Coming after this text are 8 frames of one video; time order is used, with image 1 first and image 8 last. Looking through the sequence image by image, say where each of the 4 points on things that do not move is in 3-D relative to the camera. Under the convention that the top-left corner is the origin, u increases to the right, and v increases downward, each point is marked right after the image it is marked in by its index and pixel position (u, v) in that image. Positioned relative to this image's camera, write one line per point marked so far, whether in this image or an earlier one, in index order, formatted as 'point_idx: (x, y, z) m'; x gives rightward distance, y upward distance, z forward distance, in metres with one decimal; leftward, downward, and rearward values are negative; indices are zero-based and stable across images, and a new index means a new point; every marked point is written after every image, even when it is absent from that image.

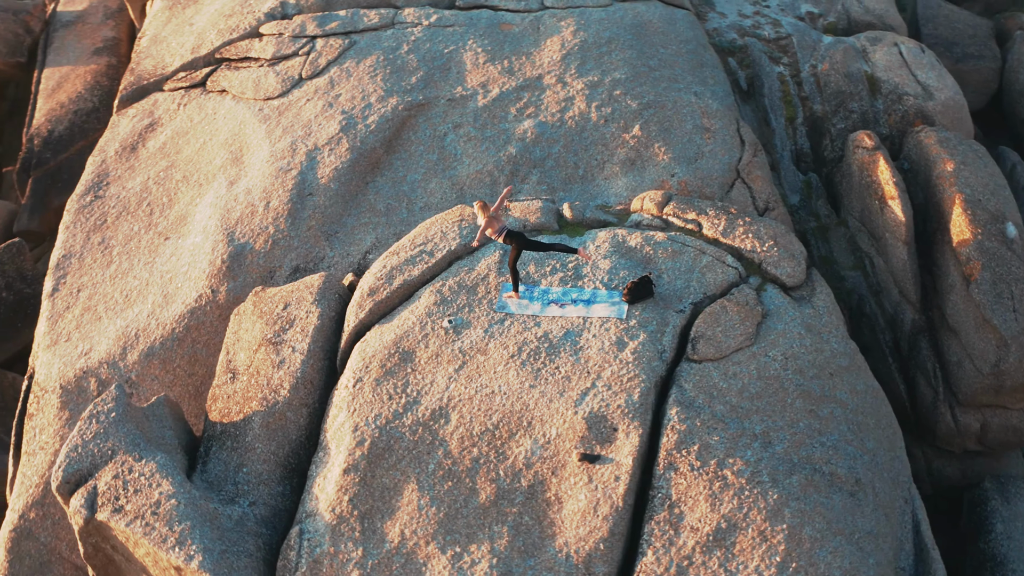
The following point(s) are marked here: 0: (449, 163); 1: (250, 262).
0: (-0.7, +1.4, +11.8) m
1: (-2.7, +0.3, +11.0) m
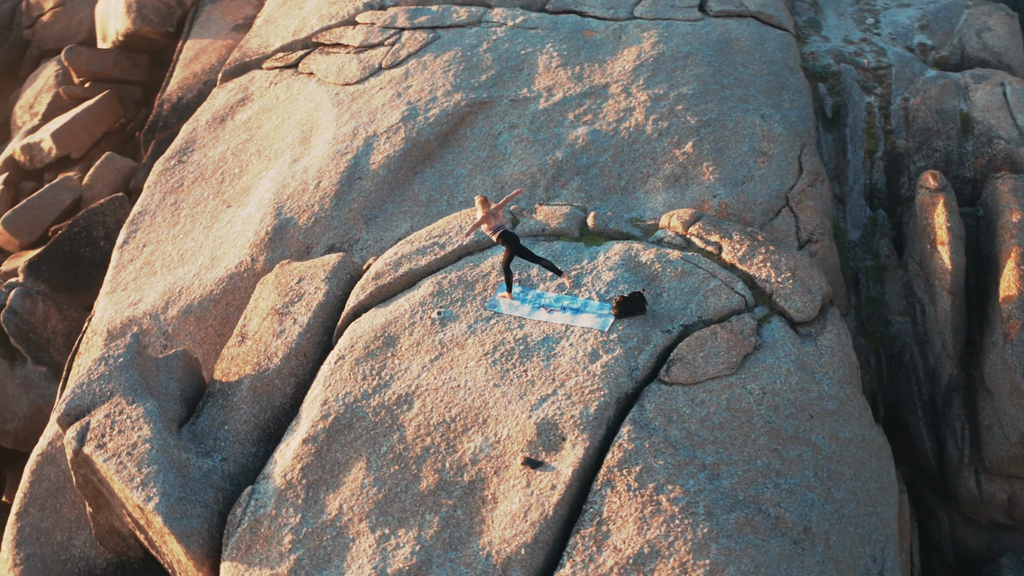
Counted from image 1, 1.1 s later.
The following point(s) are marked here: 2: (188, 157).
0: (-0.2, +1.4, +12.0) m
1: (-2.4, +0.6, +11.6) m
2: (-4.0, +1.6, +13.4) m
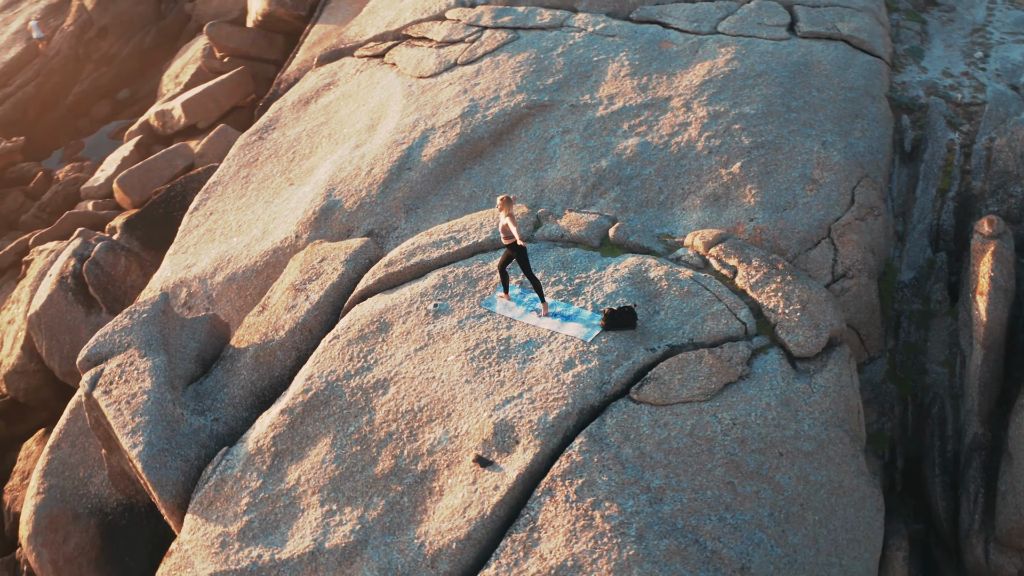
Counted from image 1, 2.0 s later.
0: (+0.4, +1.4, +12.1) m
1: (-2.0, +0.8, +12.0) m
2: (-3.2, +2.0, +14.1) m
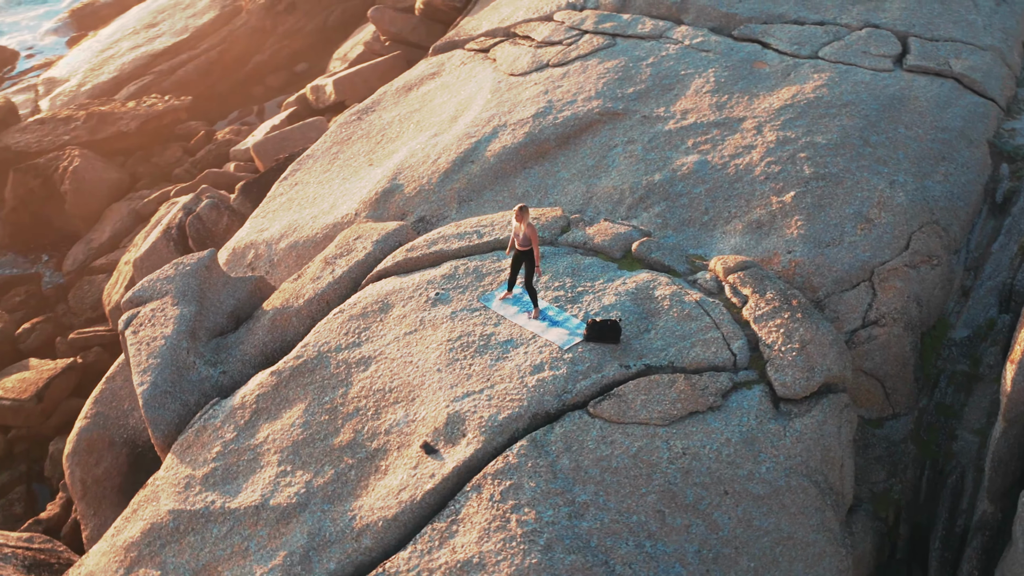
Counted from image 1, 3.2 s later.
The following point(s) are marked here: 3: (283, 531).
0: (+1.0, +1.3, +12.0) m
1: (-1.4, +1.0, +12.4) m
2: (-2.0, +2.4, +14.7) m
3: (-1.8, -1.9, +8.5) m
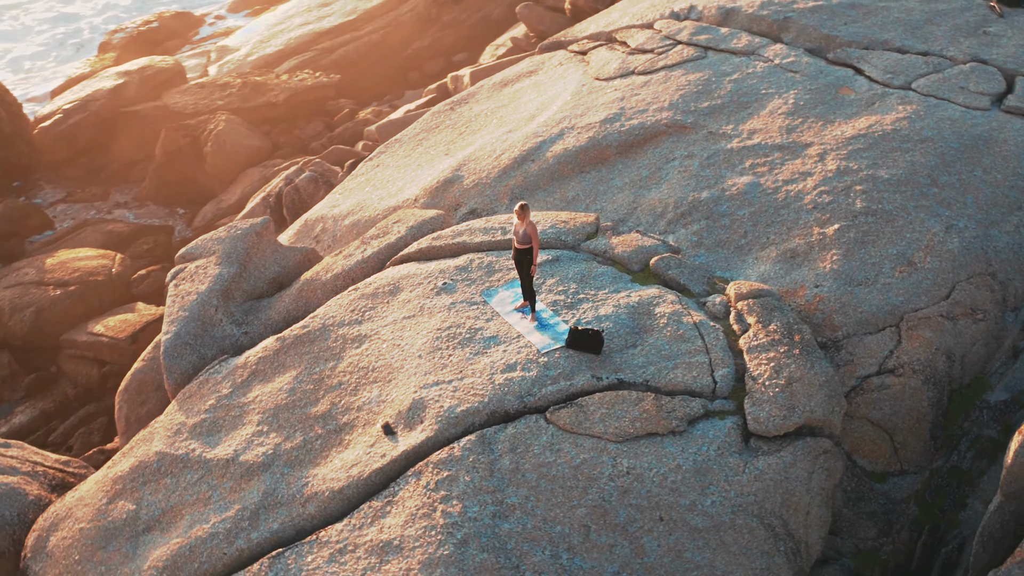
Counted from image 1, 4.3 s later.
0: (+1.5, +1.1, +11.8) m
1: (-0.7, +1.2, +12.7) m
2: (-0.7, +2.5, +15.0) m
3: (-2.2, -1.7, +8.9) m
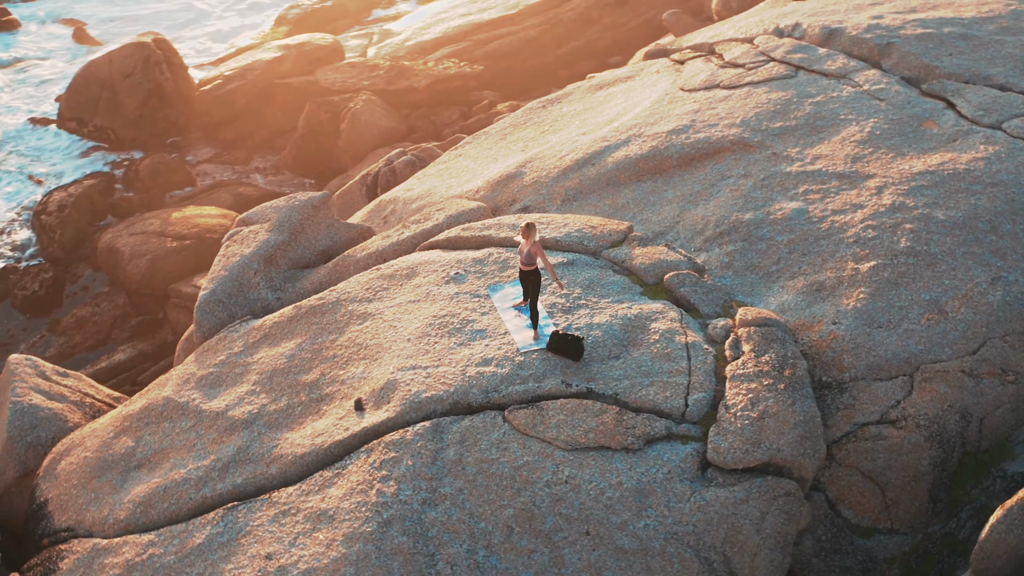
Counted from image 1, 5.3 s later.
0: (+2.0, +0.9, +11.5) m
1: (0.0, +1.2, +12.8) m
2: (+0.6, +2.6, +15.0) m
3: (-2.5, -1.3, +9.4) m
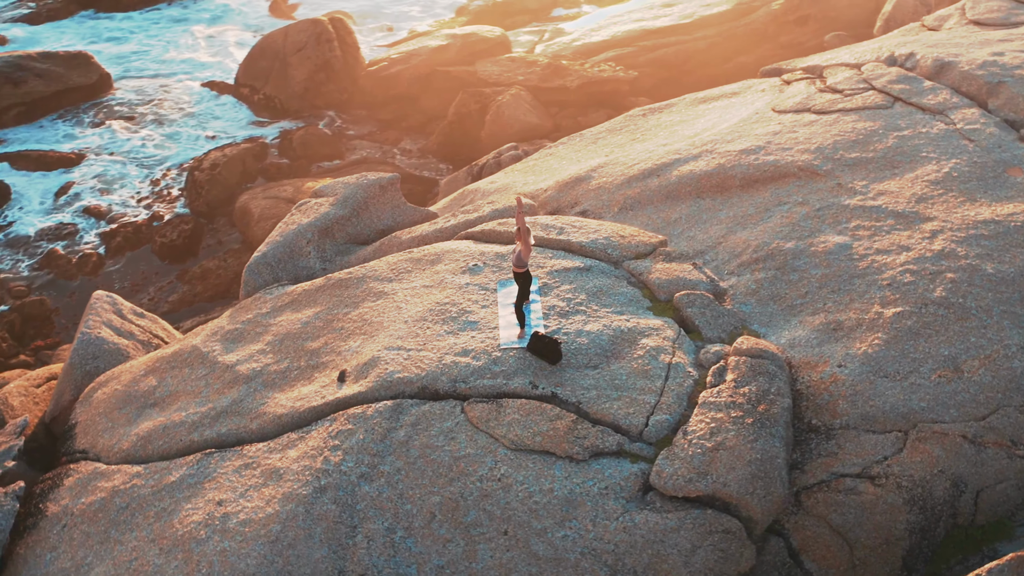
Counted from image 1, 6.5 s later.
0: (+2.5, +0.7, +11.1) m
1: (+0.8, +1.2, +12.7) m
2: (+1.9, +2.4, +14.8) m
3: (-2.7, -1.0, +10.0) m
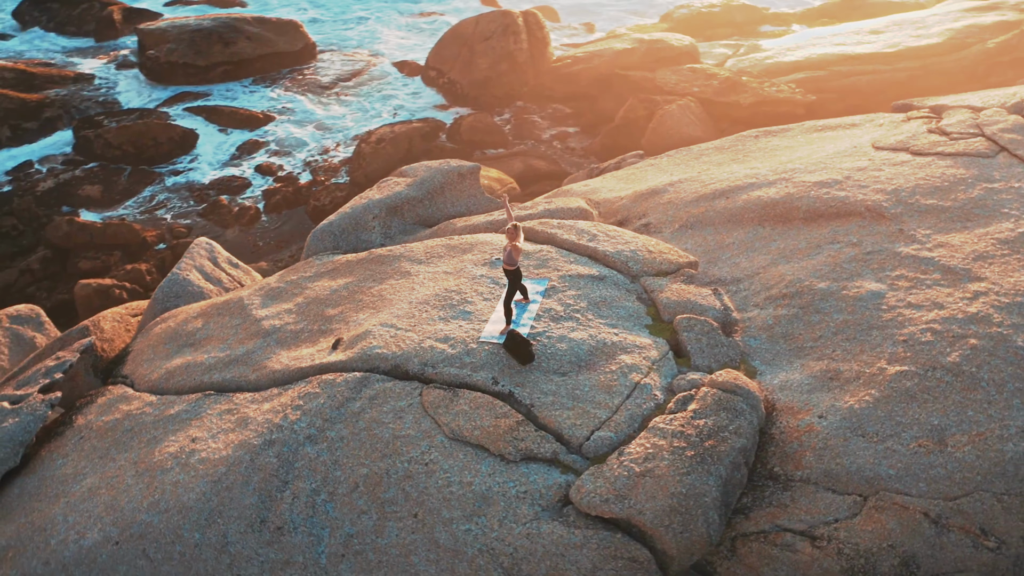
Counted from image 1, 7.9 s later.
0: (+2.8, +0.3, +10.6) m
1: (+1.6, +1.0, +12.5) m
2: (+3.4, +2.0, +14.3) m
3: (-2.6, -0.5, +10.6) m
